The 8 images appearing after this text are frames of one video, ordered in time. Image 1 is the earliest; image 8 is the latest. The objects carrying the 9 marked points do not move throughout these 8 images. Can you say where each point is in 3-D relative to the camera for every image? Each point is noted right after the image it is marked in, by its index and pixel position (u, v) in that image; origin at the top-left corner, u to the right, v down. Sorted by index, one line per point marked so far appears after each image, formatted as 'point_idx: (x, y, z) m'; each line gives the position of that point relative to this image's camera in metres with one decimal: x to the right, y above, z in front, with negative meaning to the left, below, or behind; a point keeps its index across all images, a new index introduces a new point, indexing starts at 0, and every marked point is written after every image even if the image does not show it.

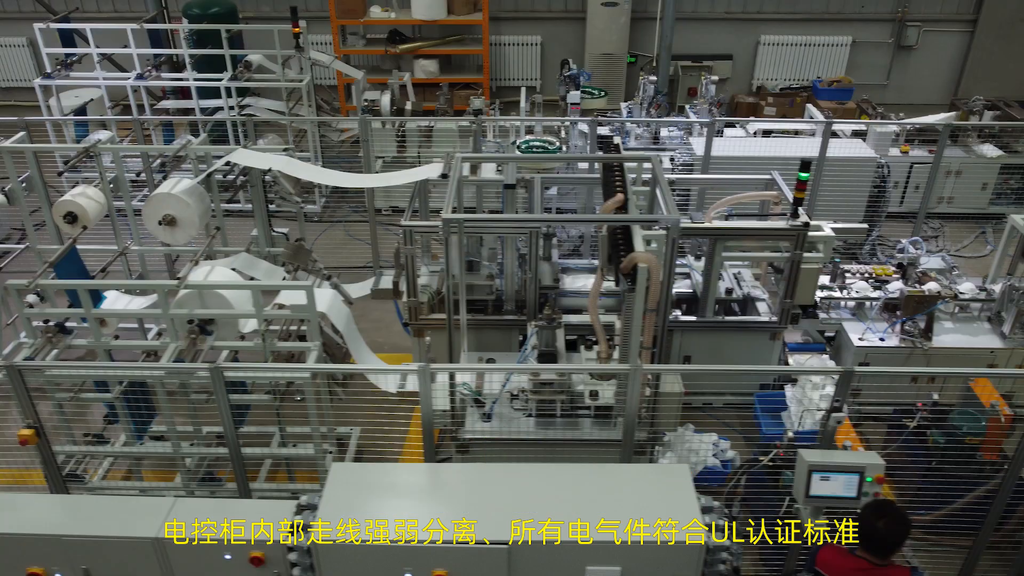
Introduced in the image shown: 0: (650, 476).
0: (+0.4, -0.5, +3.1) m
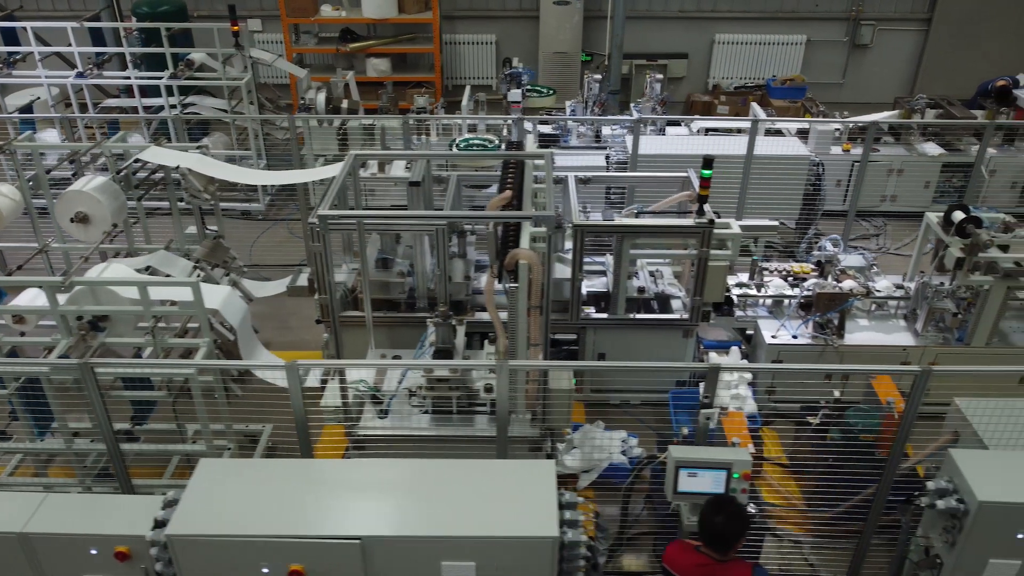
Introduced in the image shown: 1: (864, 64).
0: (0.0, -0.5, +3.1) m
1: (+2.5, +1.6, +8.9) m
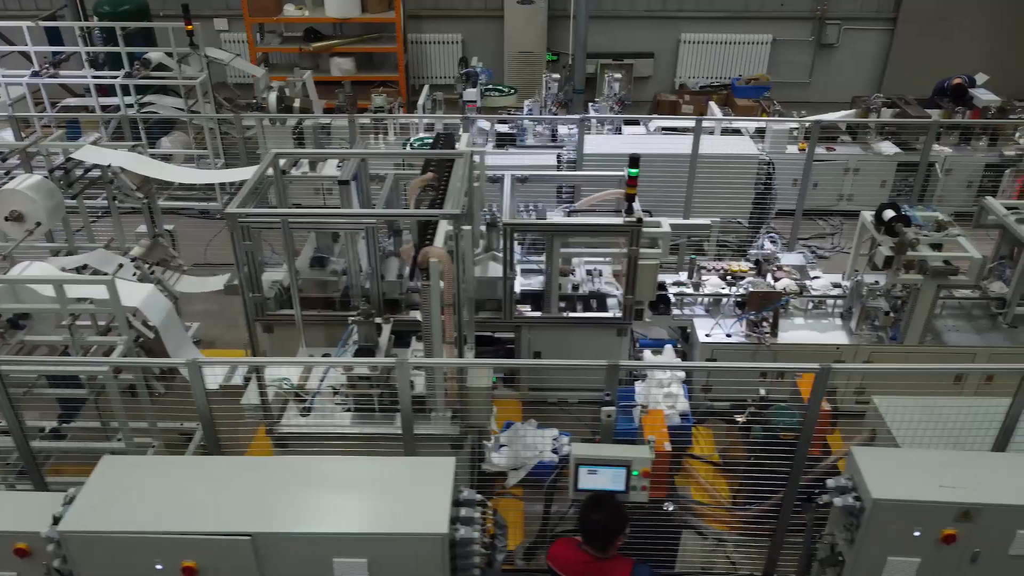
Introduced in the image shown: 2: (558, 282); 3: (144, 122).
0: (-0.2, -0.5, +3.1) m
1: (+2.3, +1.6, +8.9) m
2: (+0.2, 0.0, +4.6) m
3: (-2.0, +0.9, +6.7) m
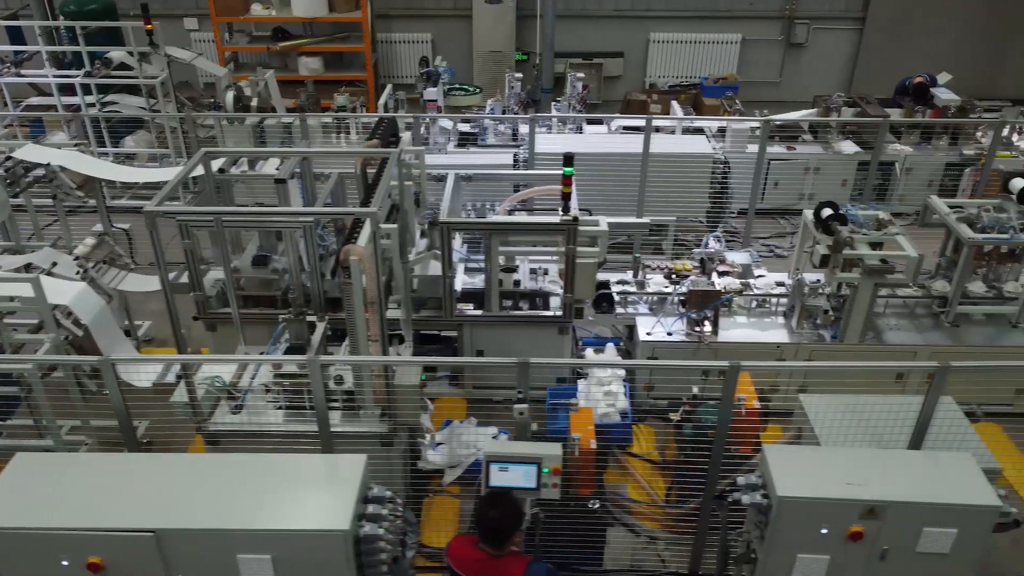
0: (-0.5, -0.5, +3.1) m
1: (+2.1, +1.6, +8.9) m
2: (-0.1, 0.0, +4.6) m
3: (-2.2, +0.9, +6.7) m
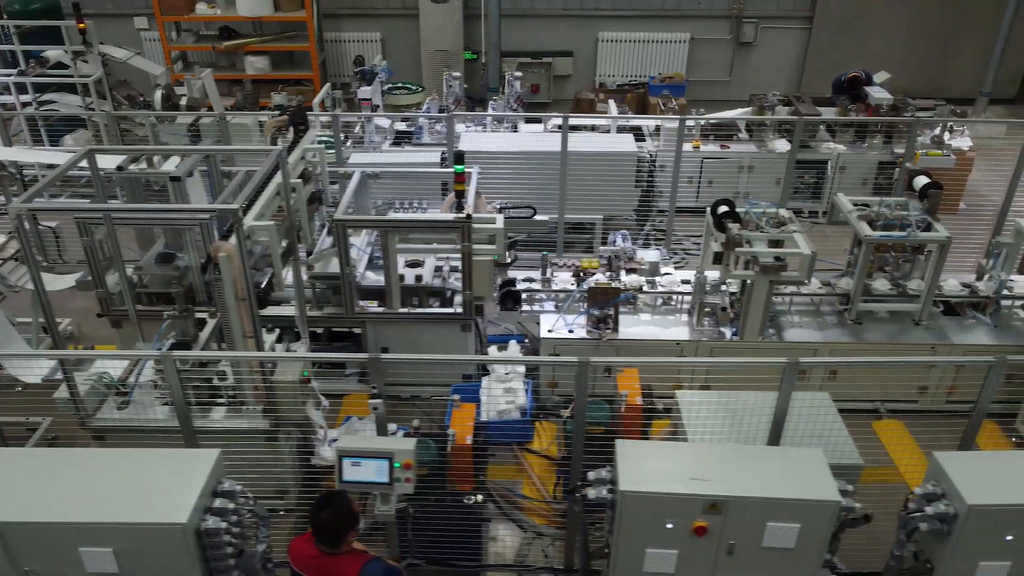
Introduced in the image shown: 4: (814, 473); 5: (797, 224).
0: (-0.9, -0.4, +3.1) m
1: (+1.7, +1.6, +8.9) m
2: (-0.4, 0.0, +4.6) m
3: (-2.6, +0.9, +6.7) m
4: (+0.8, -0.5, +3.1) m
5: (+1.1, +0.2, +4.6) m
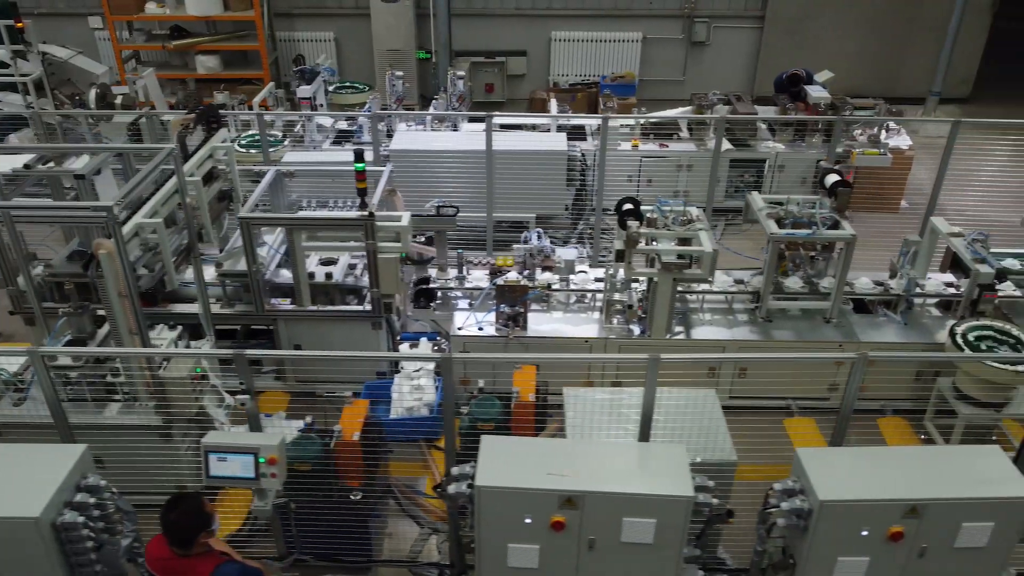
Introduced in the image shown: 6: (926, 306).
0: (-1.2, -0.4, +3.2) m
1: (+1.4, +1.6, +8.9) m
2: (-0.8, +0.1, +4.6) m
3: (-3.0, +0.9, +6.8) m
4: (+0.4, -0.5, +3.1) m
5: (+0.7, +0.2, +4.6) m
6: (+1.7, -0.1, +5.0) m
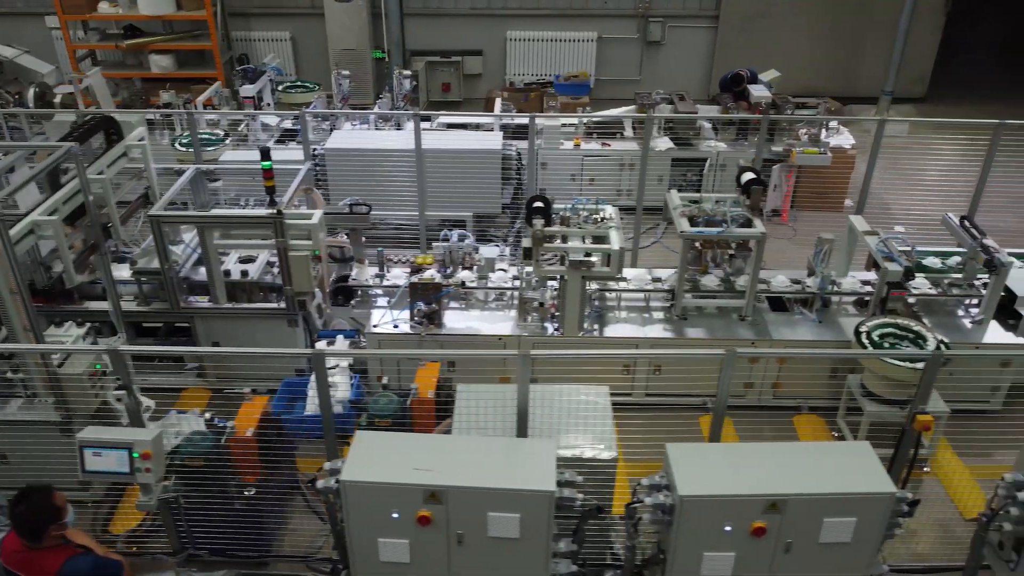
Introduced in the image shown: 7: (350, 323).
0: (-1.5, -0.4, +3.2) m
1: (+1.1, +1.7, +8.9) m
2: (-1.1, +0.1, +4.7) m
3: (-3.3, +0.9, +6.8) m
4: (+0.1, -0.4, +3.1) m
5: (+0.4, +0.3, +4.6) m
6: (+1.4, -0.1, +5.0) m
7: (-0.7, -0.1, +5.0) m
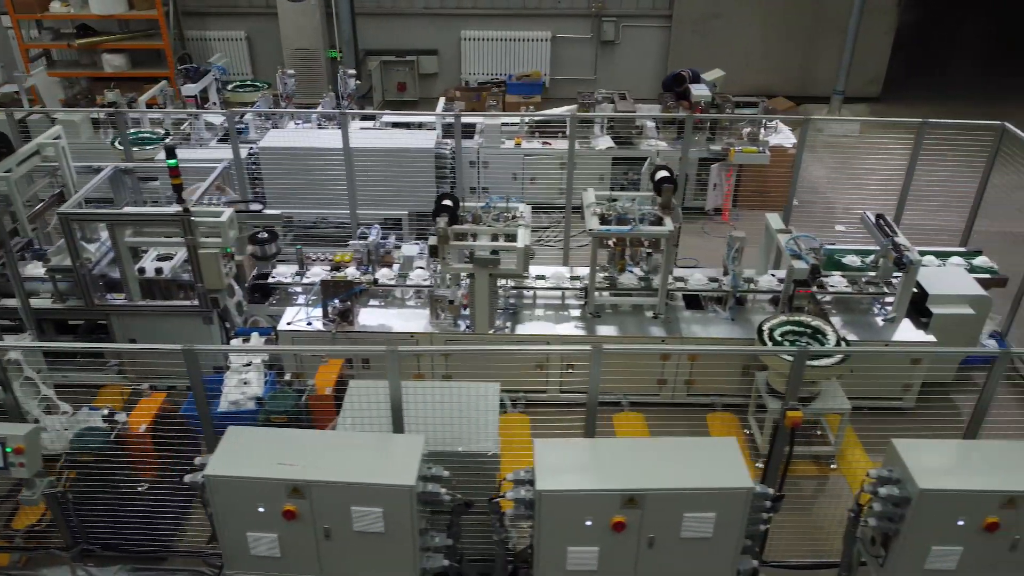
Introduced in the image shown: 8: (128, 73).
0: (-1.9, -0.4, +3.2) m
1: (+0.7, +1.7, +8.9) m
2: (-1.5, +0.1, +4.7) m
3: (-3.6, +1.0, +6.8) m
4: (-0.3, -0.4, +3.1) m
5: (+0.1, +0.3, +4.7) m
6: (+1.0, -0.1, +5.0) m
7: (-1.0, -0.1, +5.0) m
8: (-2.6, +1.5, +8.3) m
